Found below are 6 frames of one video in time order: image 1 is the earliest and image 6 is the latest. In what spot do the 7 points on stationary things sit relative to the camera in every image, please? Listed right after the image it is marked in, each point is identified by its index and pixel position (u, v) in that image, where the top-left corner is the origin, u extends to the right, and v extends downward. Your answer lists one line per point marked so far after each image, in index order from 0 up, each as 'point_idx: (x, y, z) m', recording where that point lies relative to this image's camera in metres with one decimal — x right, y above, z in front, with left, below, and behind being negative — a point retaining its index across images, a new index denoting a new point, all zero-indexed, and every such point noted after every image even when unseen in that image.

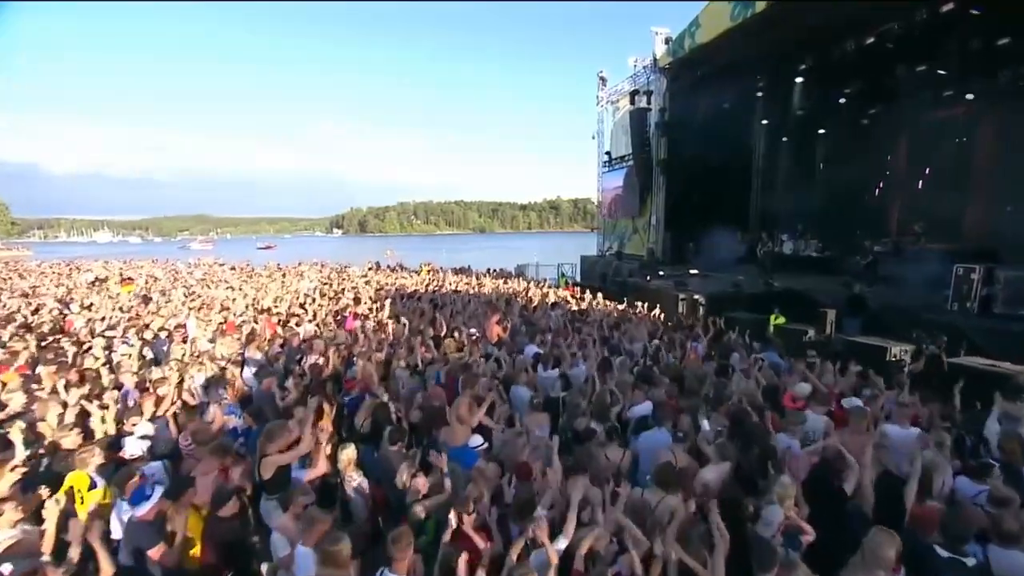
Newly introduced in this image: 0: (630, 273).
0: (+3.6, +0.5, +17.8) m
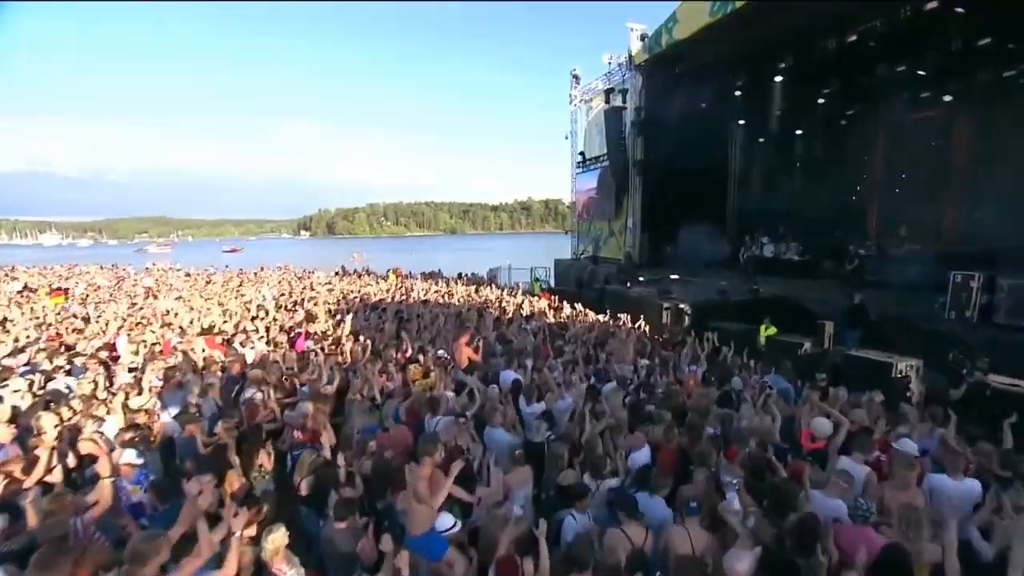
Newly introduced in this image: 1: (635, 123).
0: (+2.8, +0.3, +17.1) m
1: (+3.7, +4.9, +17.3) m
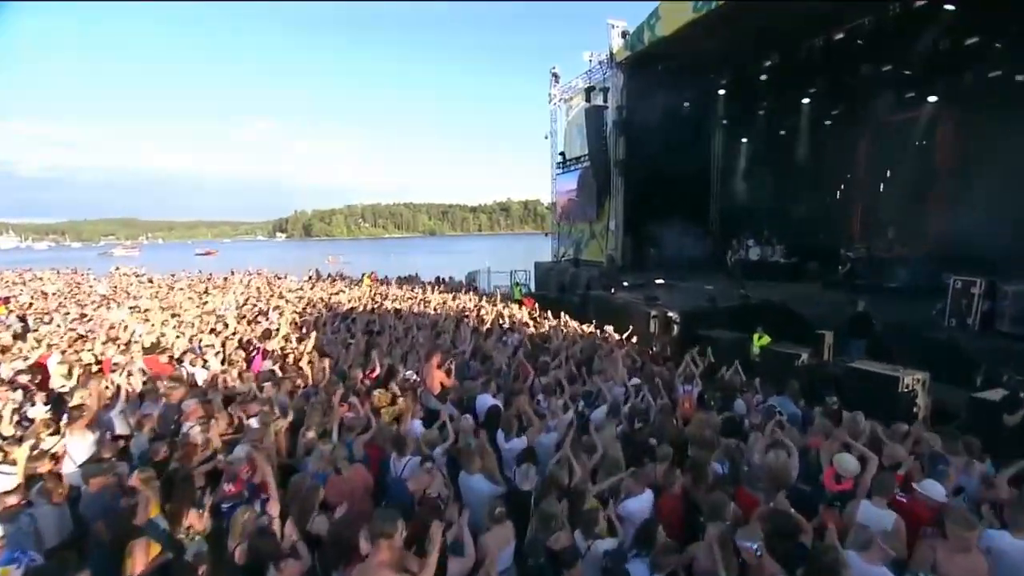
0: (+2.2, +0.2, +16.5) m
1: (+3.0, +4.8, +16.8) m
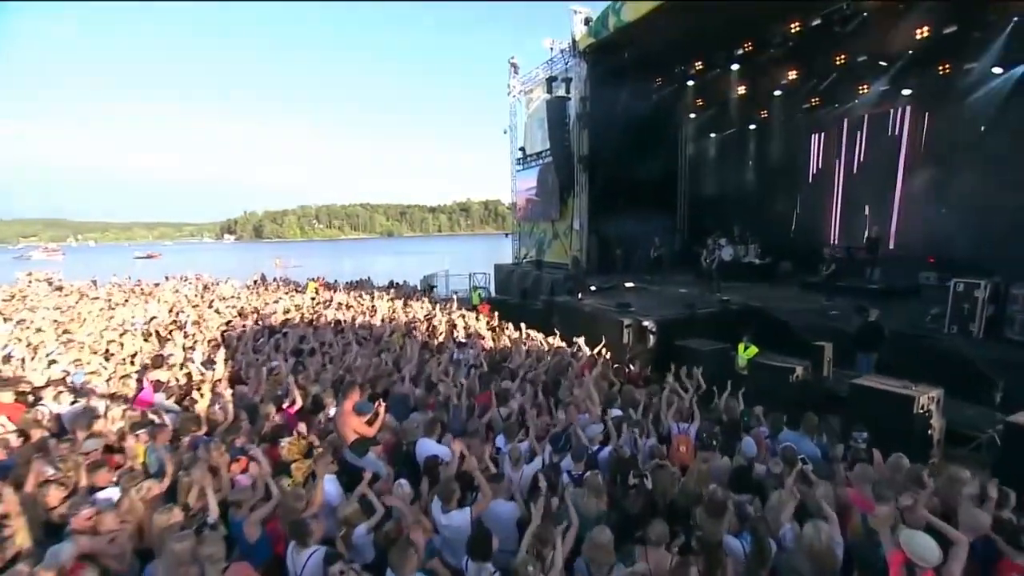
0: (+1.1, 0.0, +15.3) m
1: (+1.8, +4.7, +15.6) m
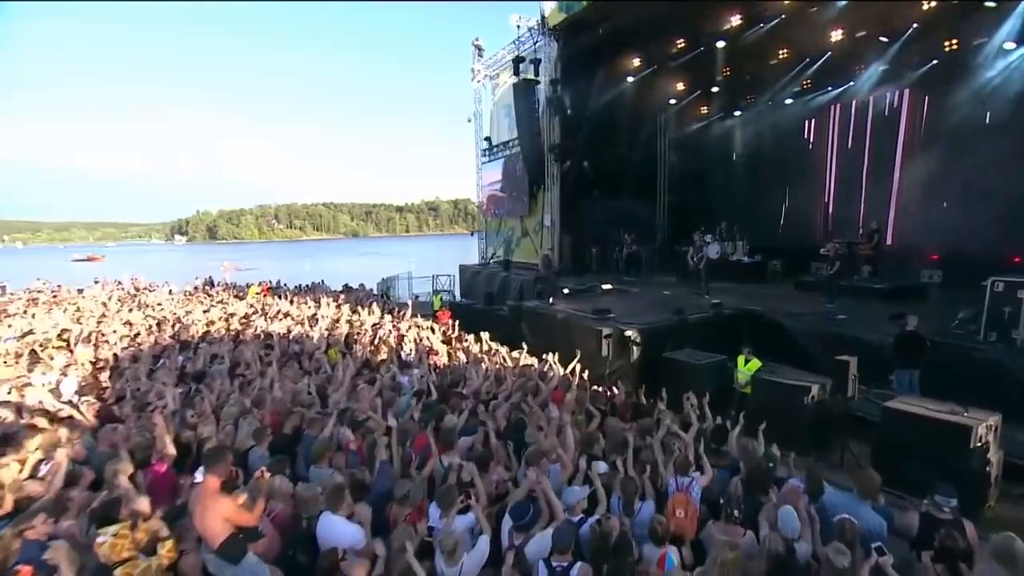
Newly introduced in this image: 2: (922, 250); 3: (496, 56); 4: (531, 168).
0: (+0.2, 0.0, +13.8) m
1: (+0.9, +4.6, +14.2) m
2: (+8.6, +0.8, +12.2) m
3: (-0.5, +6.7, +16.8) m
4: (+0.5, +3.2, +15.2) m
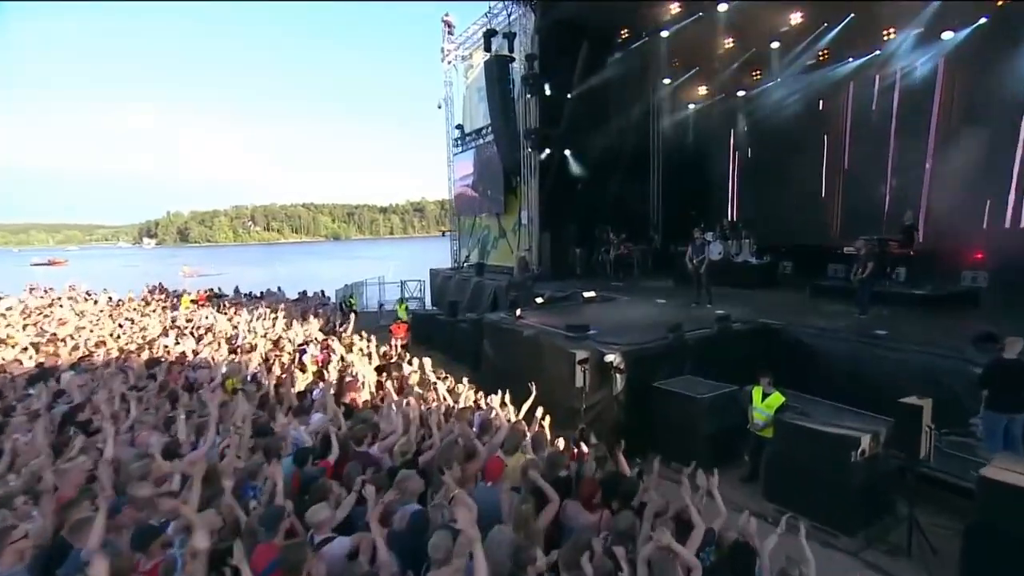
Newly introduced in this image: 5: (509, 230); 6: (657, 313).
0: (-0.4, -0.2, +11.9) m
1: (+0.3, +4.5, +12.3) m
2: (+8.0, +0.7, +10.4) m
3: (-1.2, +6.5, +14.9) m
4: (-0.1, +3.0, +13.3) m
5: (-0.1, +1.4, +14.2) m
6: (+2.1, -0.3, +8.5) m
